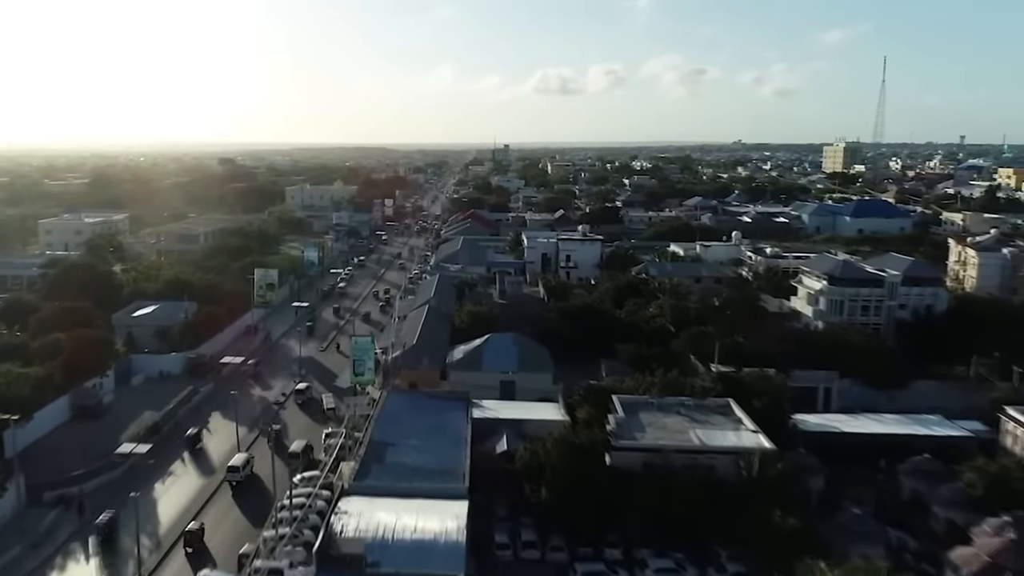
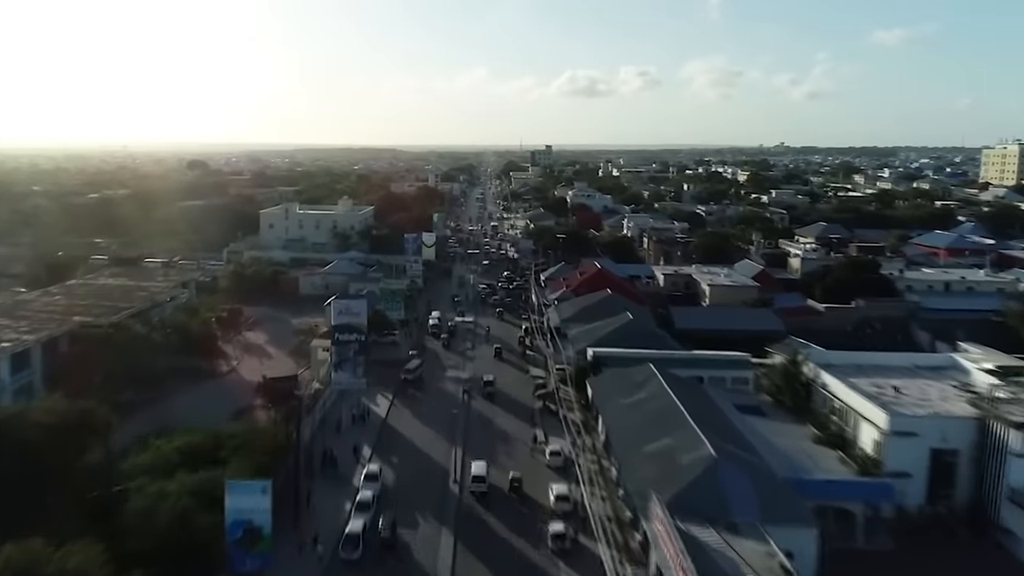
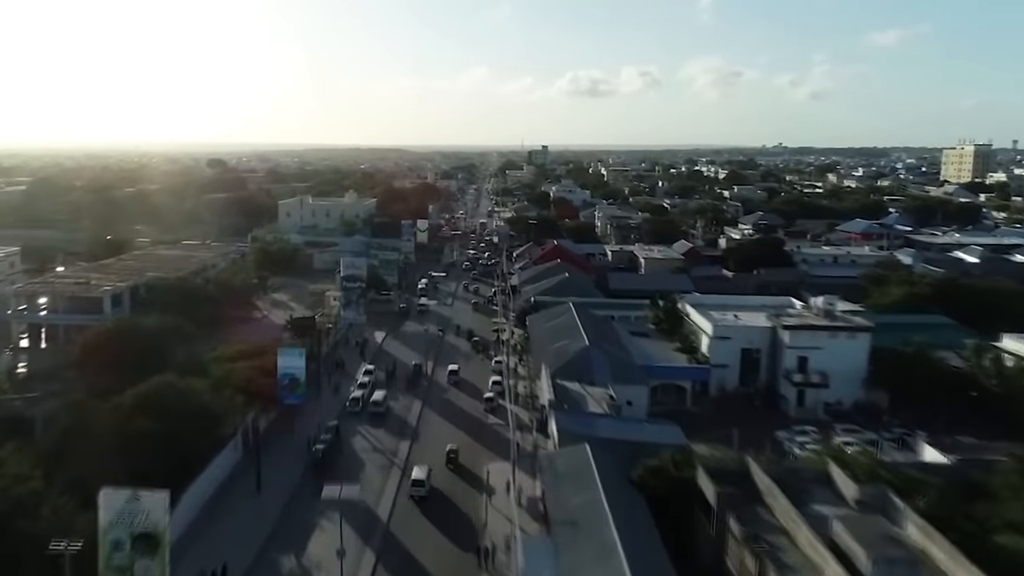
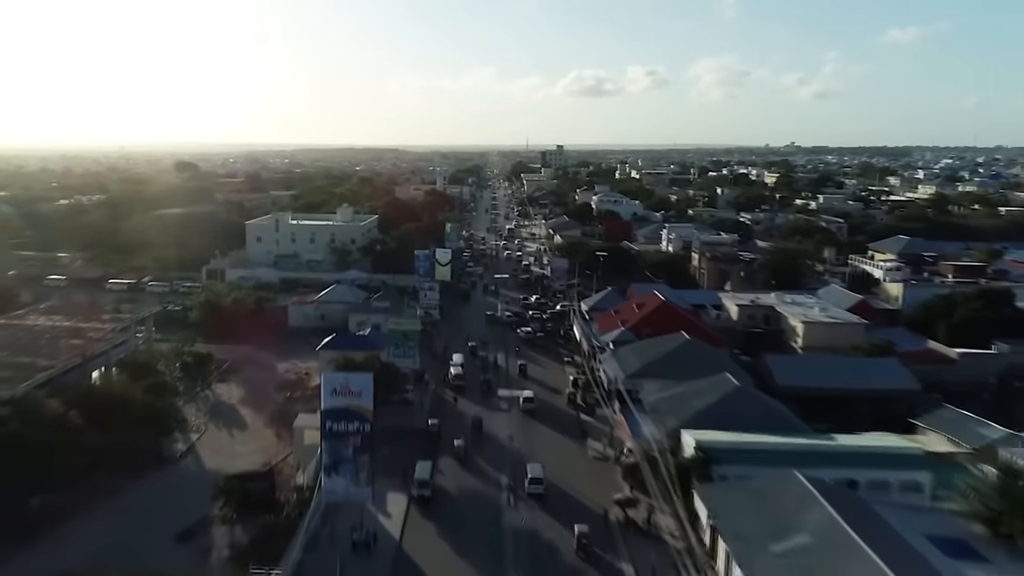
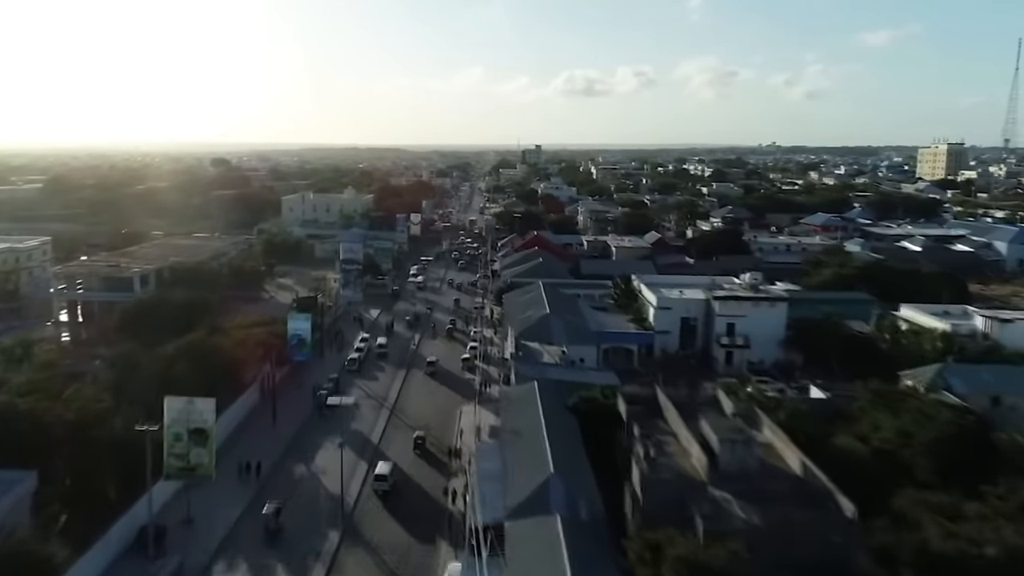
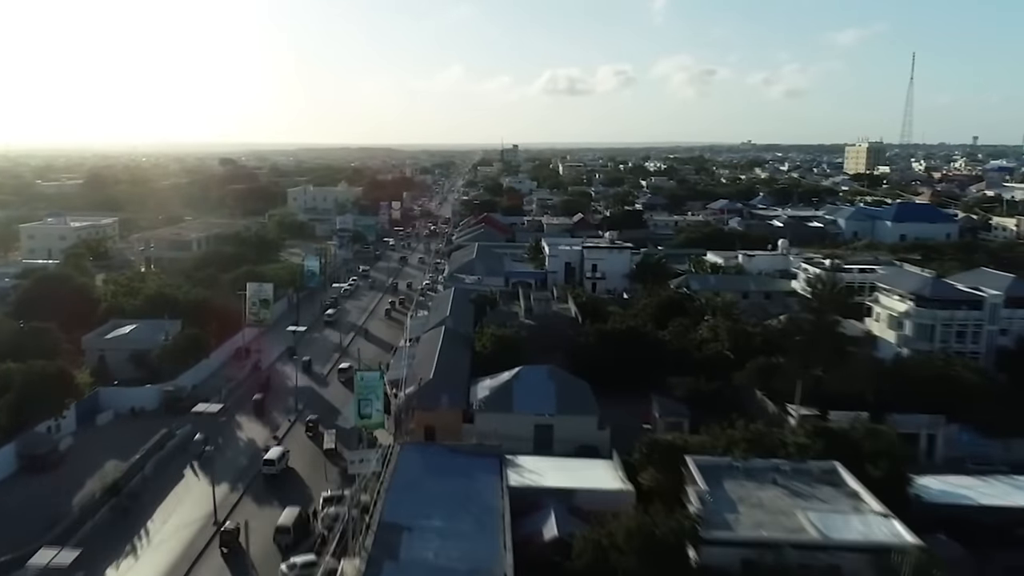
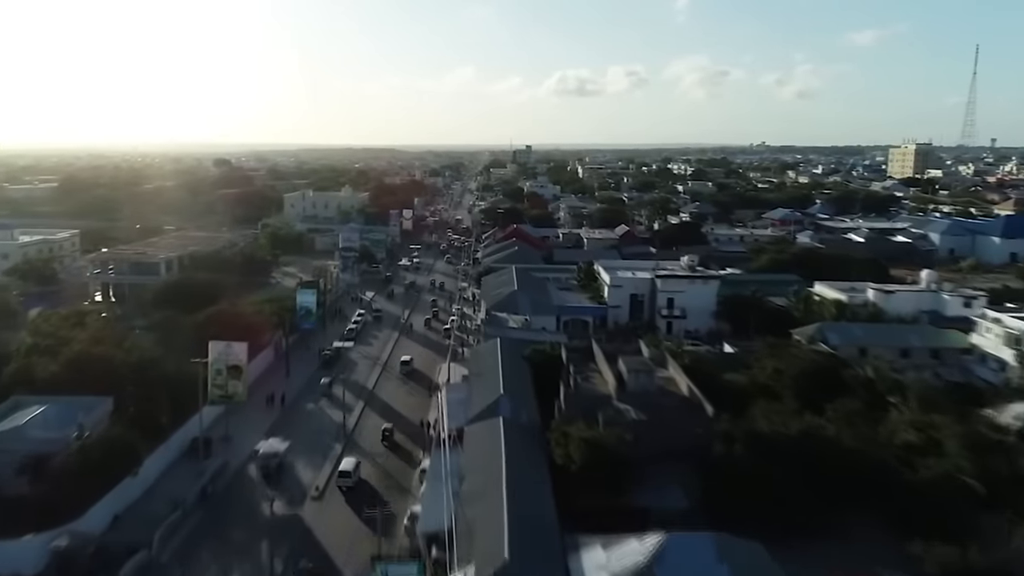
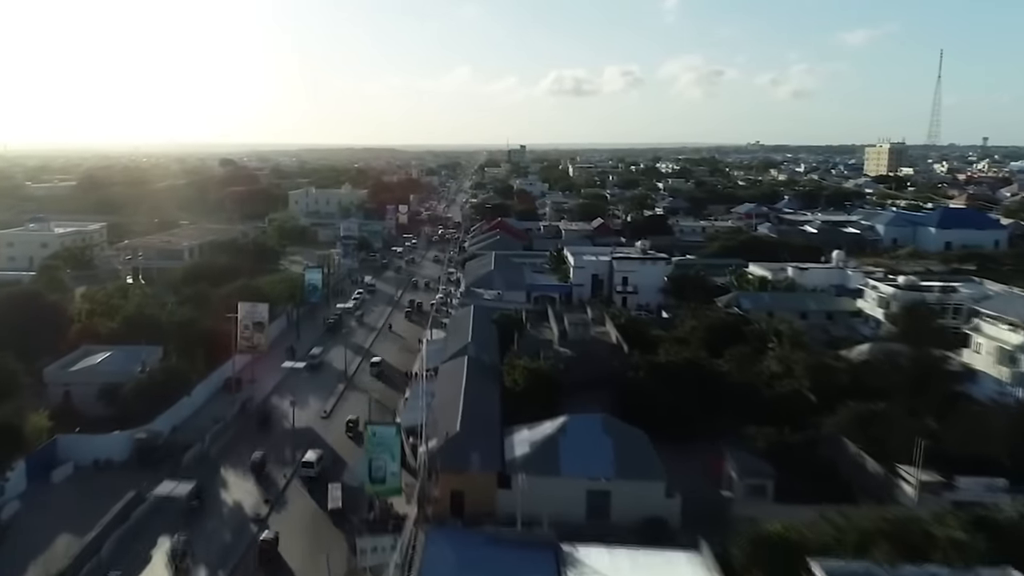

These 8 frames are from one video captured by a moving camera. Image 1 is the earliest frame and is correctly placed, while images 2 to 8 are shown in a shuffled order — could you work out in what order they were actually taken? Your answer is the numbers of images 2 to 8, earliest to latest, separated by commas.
6, 8, 7, 5, 3, 2, 4
